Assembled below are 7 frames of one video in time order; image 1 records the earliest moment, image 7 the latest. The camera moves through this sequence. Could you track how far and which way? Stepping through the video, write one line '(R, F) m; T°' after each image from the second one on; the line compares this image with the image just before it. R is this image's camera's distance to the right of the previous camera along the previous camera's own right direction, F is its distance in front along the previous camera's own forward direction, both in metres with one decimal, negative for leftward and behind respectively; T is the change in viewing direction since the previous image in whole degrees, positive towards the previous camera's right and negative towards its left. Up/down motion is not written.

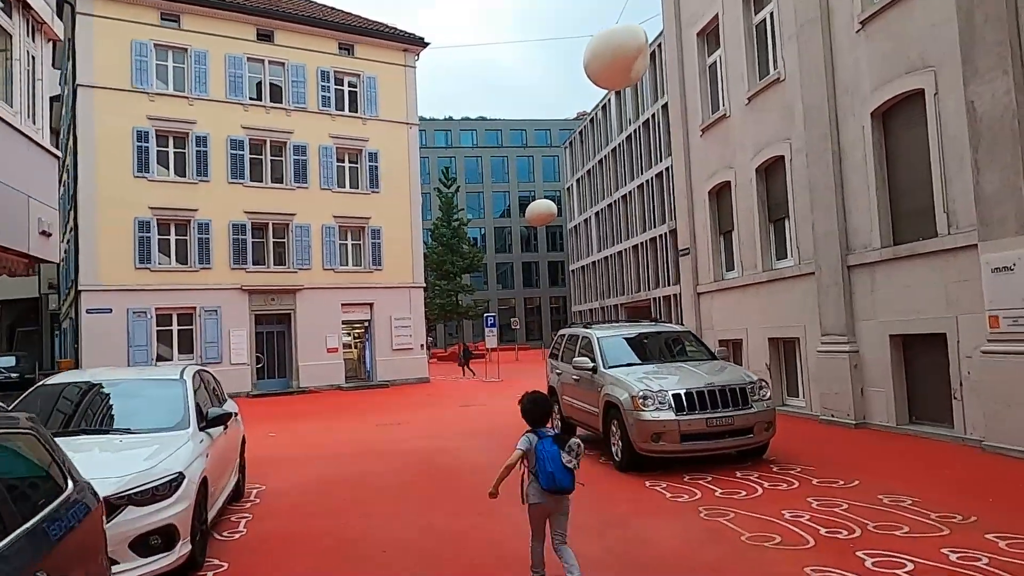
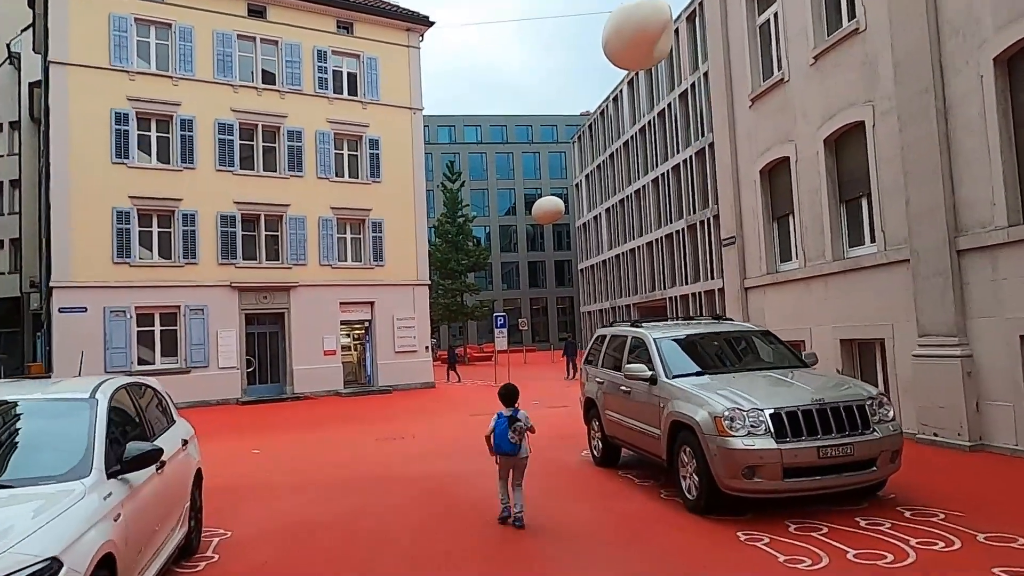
(-0.4, +2.2) m; 0°
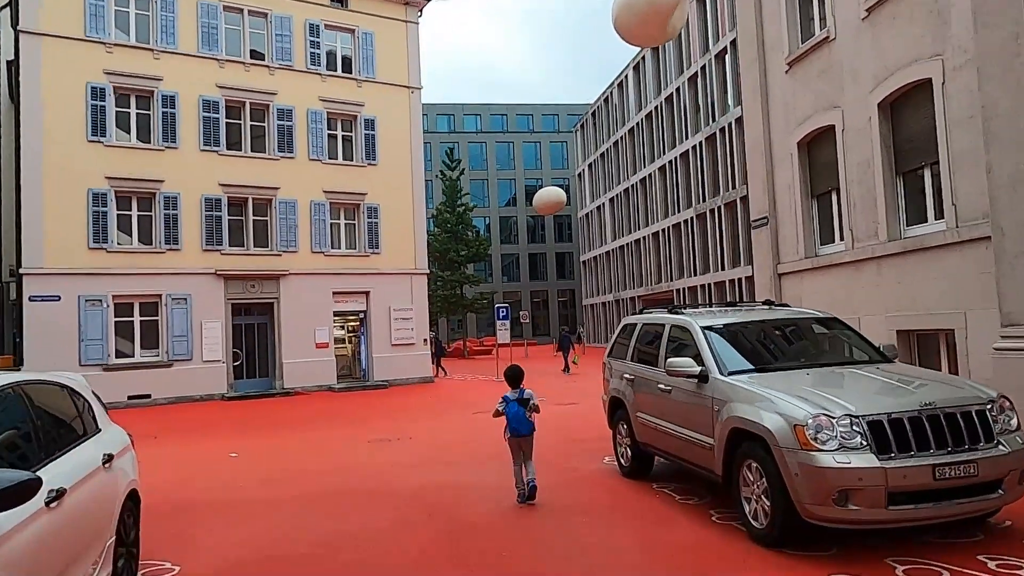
(-0.2, +1.5) m; 0°
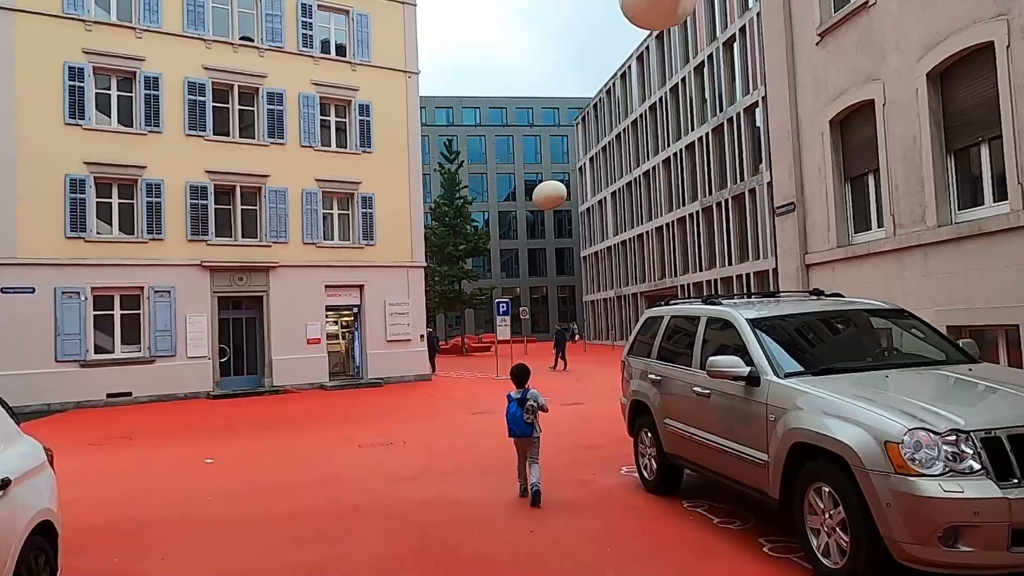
(-0.1, +1.1) m; 0°
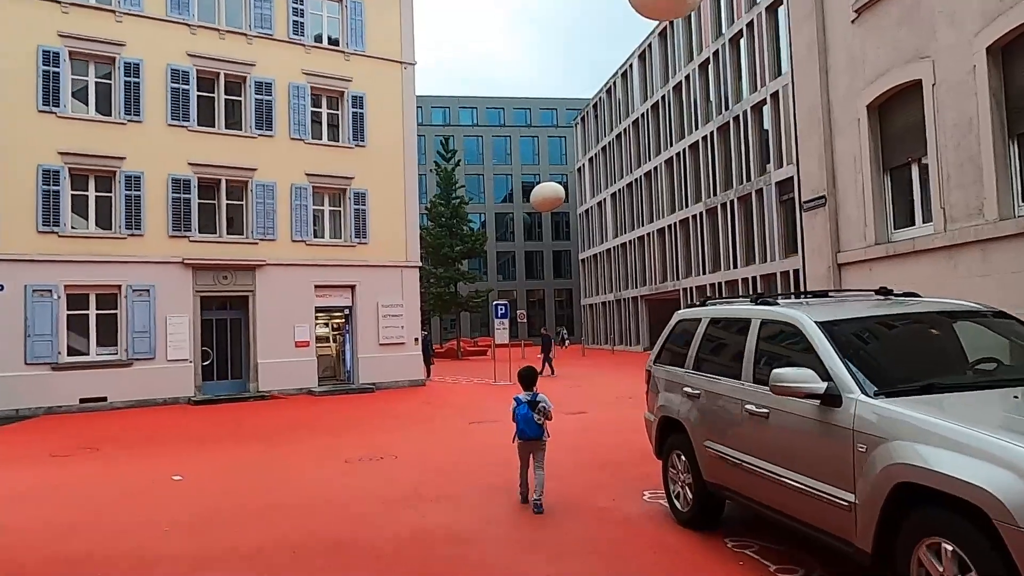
(-0.1, +1.1) m; 0°
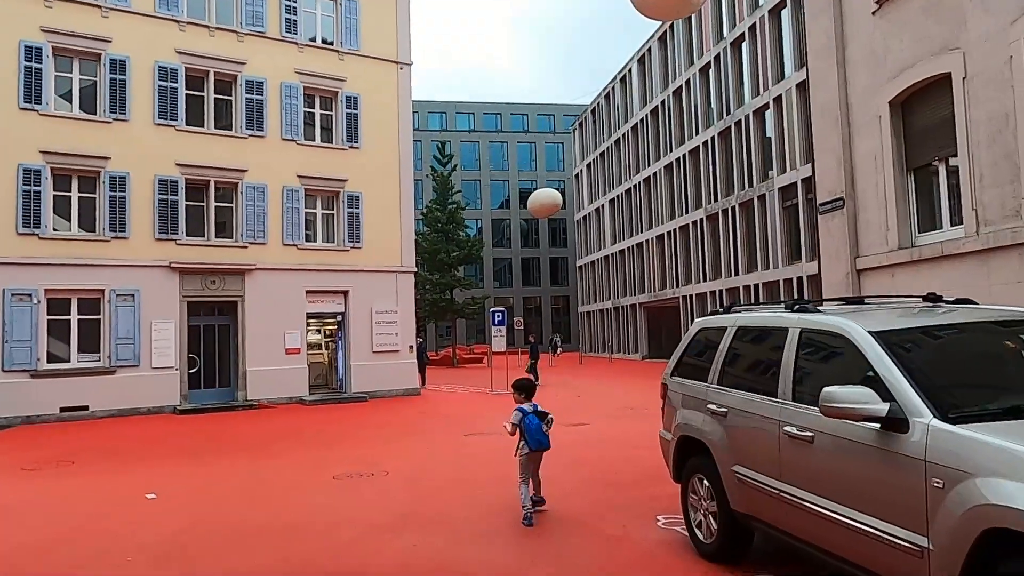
(-0.1, +0.6) m; 0°
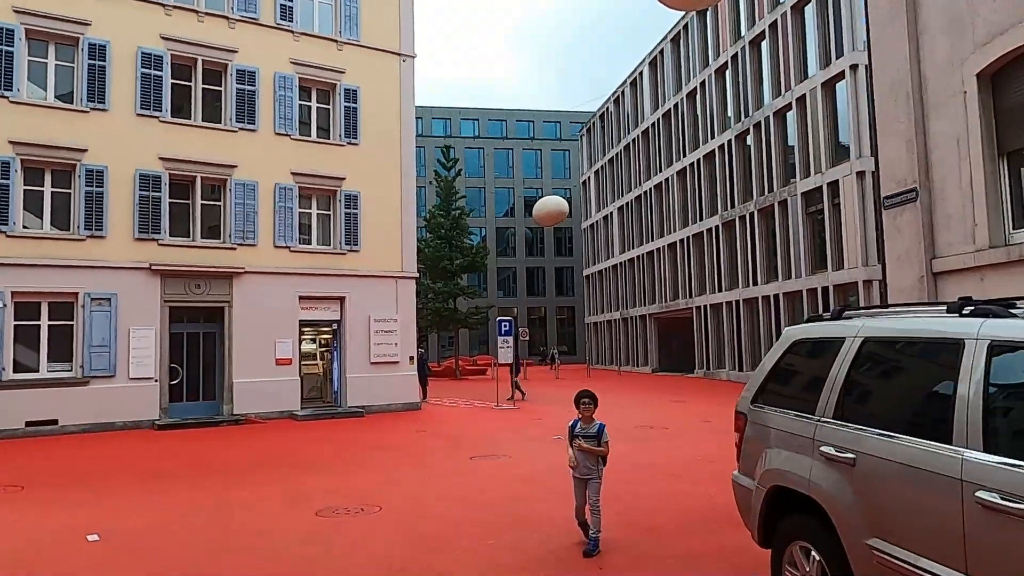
(-0.2, +1.5) m; 0°
